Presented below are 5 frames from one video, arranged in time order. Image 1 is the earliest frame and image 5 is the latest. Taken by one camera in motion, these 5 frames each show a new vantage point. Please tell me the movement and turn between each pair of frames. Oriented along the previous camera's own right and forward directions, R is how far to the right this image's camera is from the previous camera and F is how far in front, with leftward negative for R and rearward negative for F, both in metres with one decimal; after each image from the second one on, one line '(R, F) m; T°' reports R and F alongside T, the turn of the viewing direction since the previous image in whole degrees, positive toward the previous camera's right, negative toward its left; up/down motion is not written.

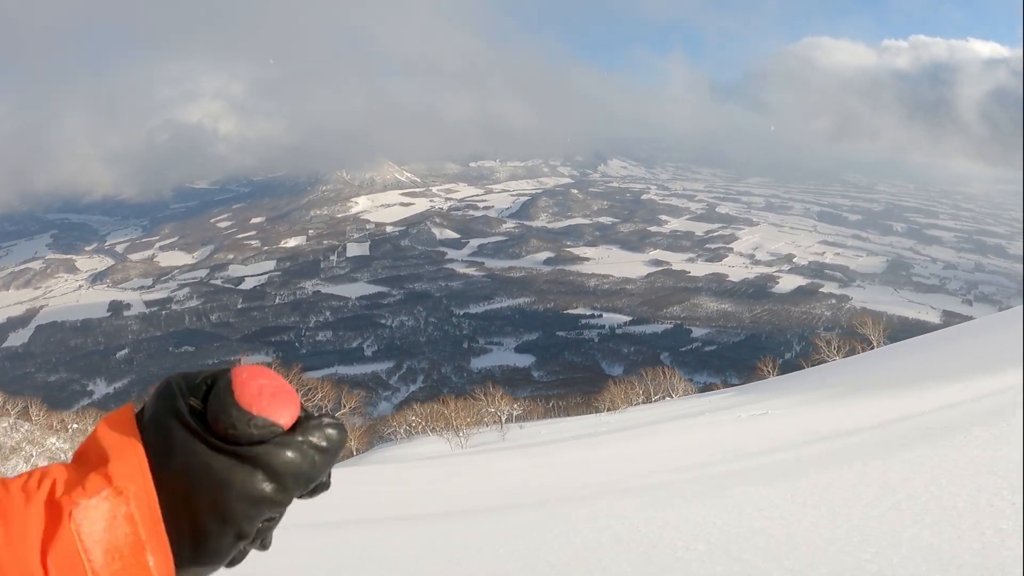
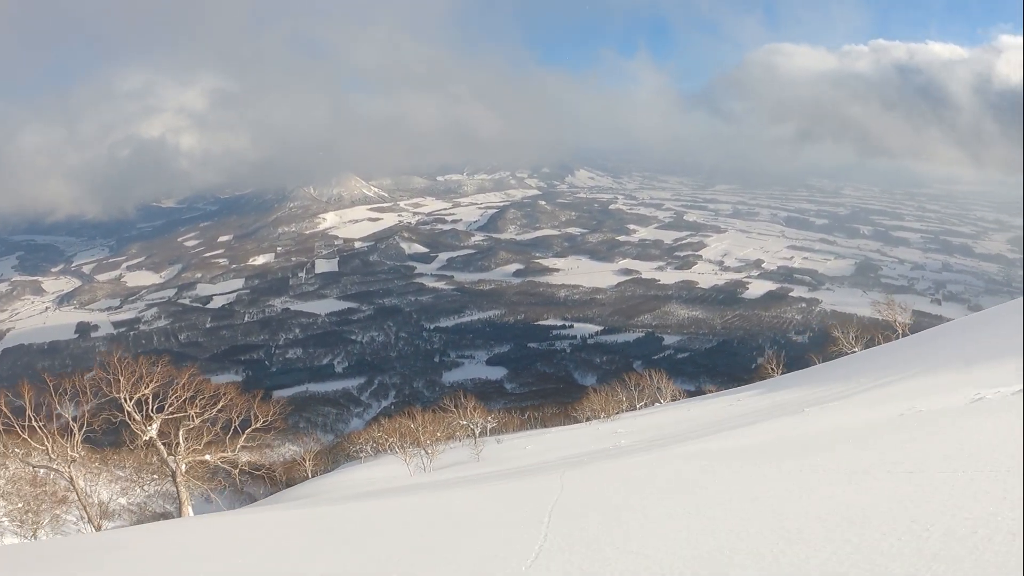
(-0.2, +0.7) m; +3°
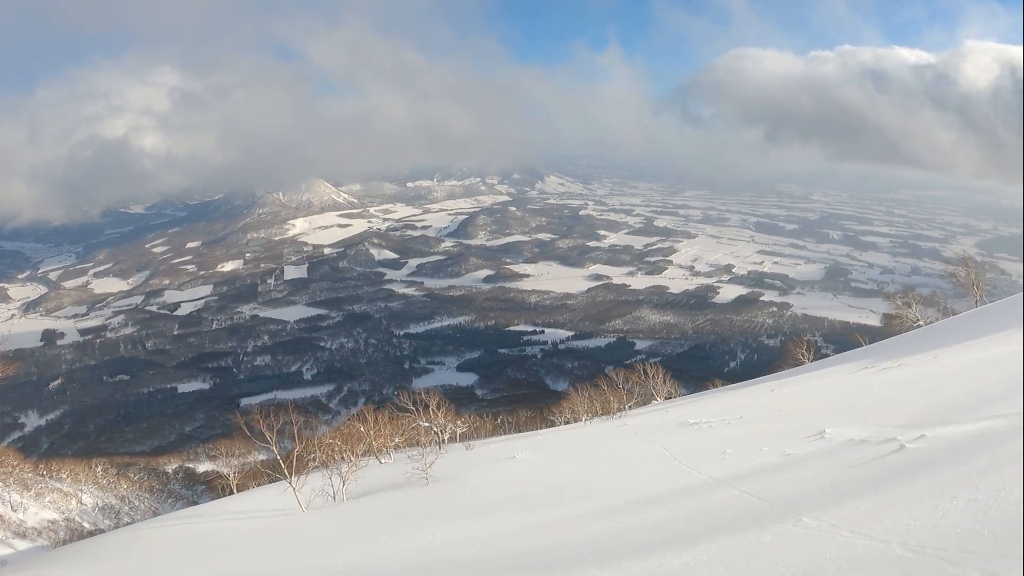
(-0.1, +0.7) m; +3°
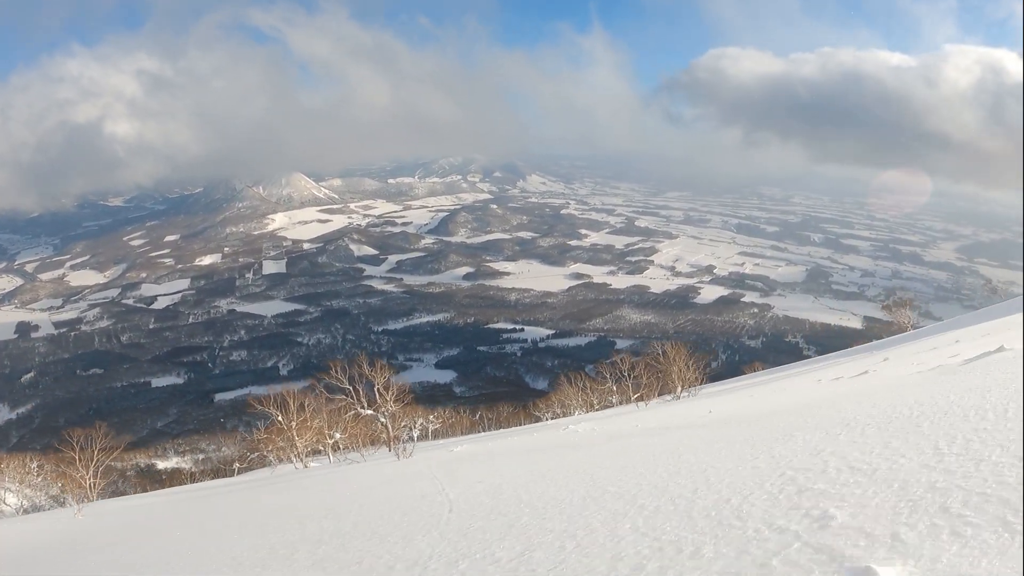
(-0.2, +0.3) m; +2°
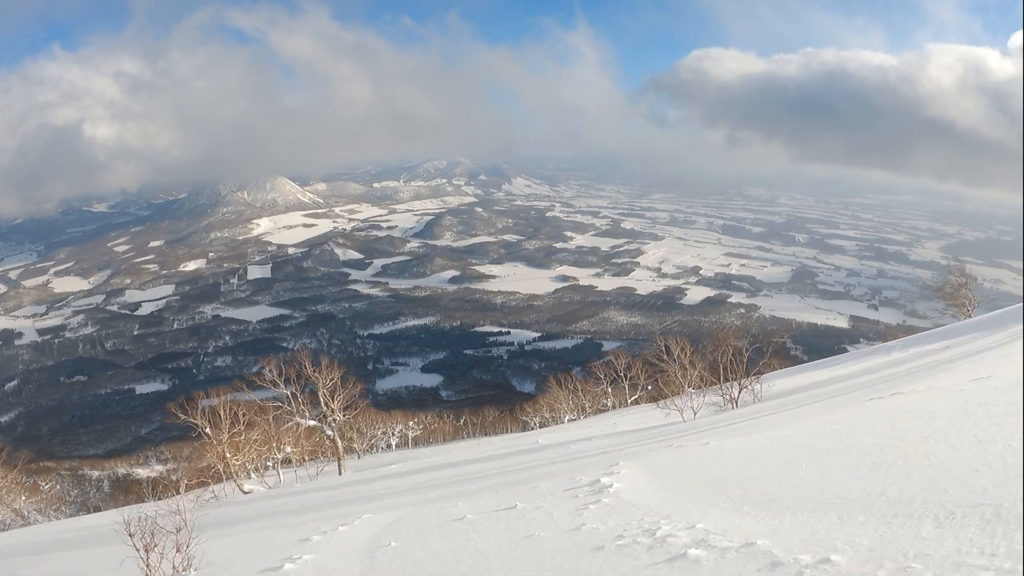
(-0.1, +0.3) m; +1°
